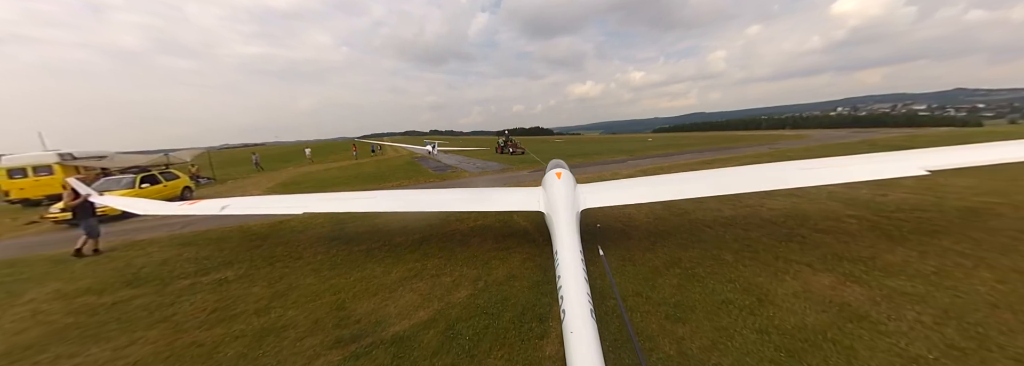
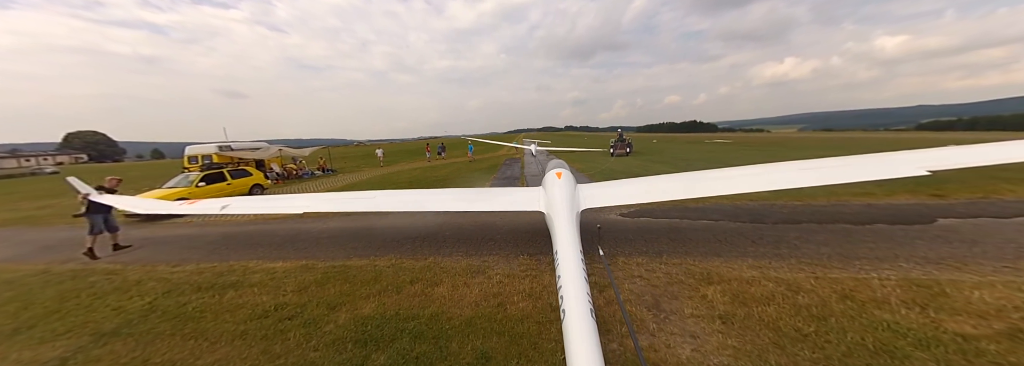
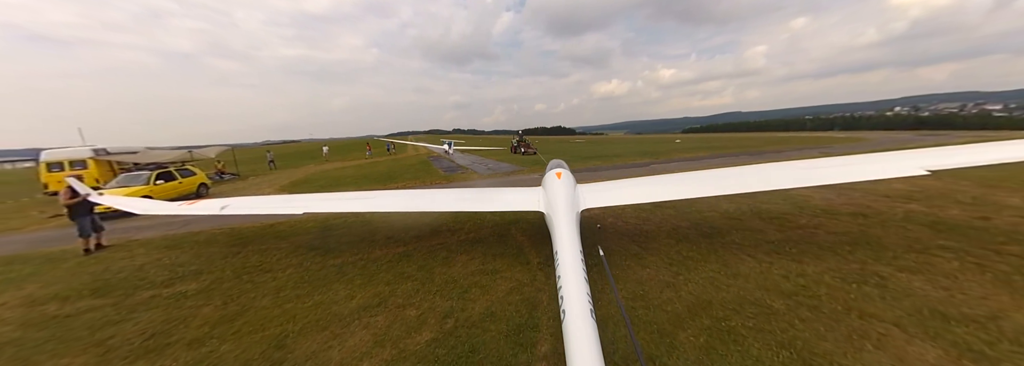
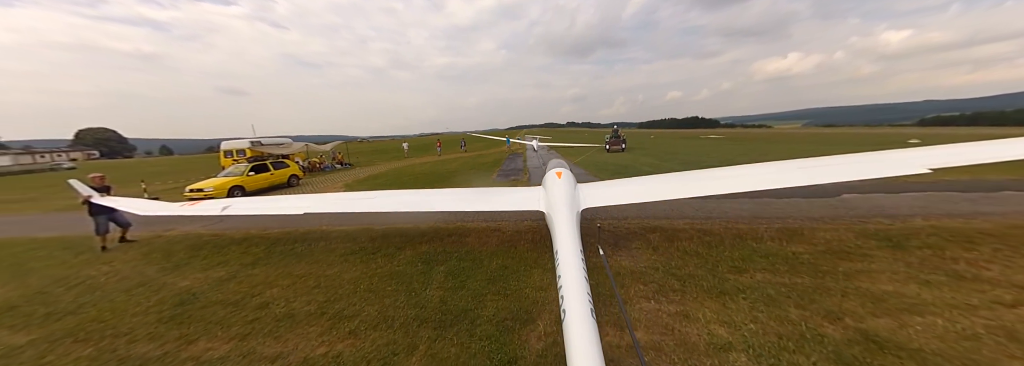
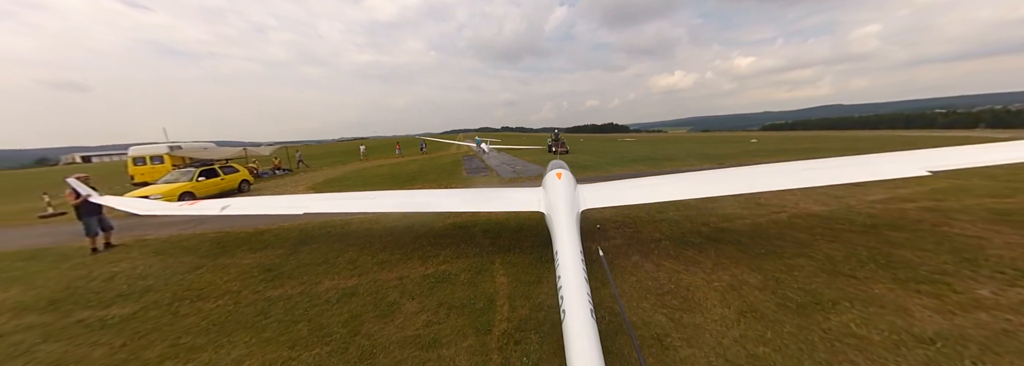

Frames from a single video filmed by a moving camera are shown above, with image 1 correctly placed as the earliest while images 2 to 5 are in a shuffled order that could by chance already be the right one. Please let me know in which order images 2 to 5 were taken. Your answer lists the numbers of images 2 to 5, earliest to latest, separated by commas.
3, 5, 4, 2
